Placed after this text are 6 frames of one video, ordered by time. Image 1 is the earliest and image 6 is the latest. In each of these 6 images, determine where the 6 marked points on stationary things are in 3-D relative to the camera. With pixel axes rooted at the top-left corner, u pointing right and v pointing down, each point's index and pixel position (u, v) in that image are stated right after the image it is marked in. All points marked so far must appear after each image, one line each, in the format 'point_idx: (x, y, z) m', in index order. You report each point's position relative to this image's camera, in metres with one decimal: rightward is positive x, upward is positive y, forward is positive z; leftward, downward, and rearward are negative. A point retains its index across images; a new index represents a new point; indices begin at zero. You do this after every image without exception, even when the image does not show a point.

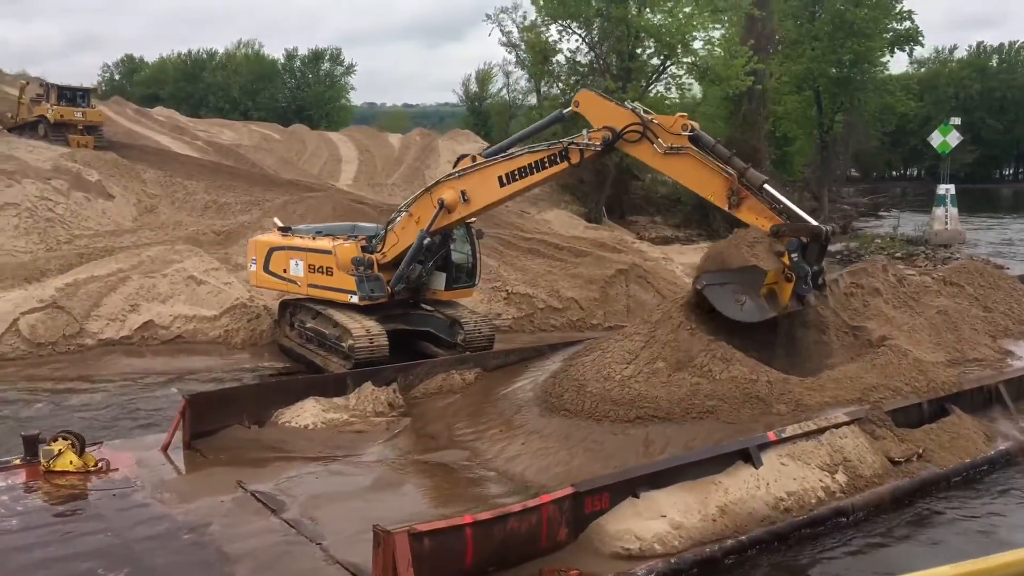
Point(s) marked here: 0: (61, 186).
0: (-8.0, +1.8, +16.0) m
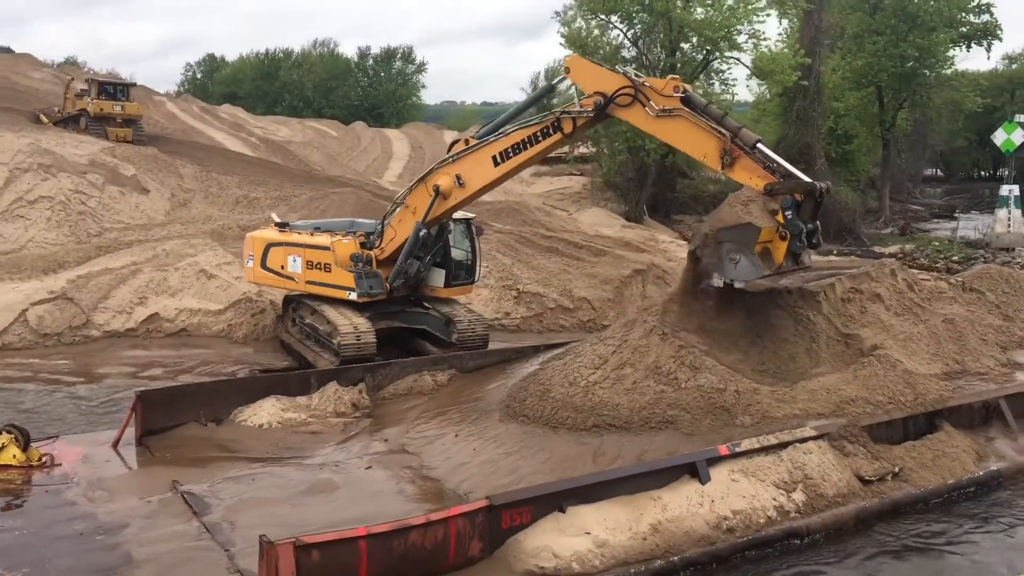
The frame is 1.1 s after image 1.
0: (-7.5, +1.9, +16.3) m
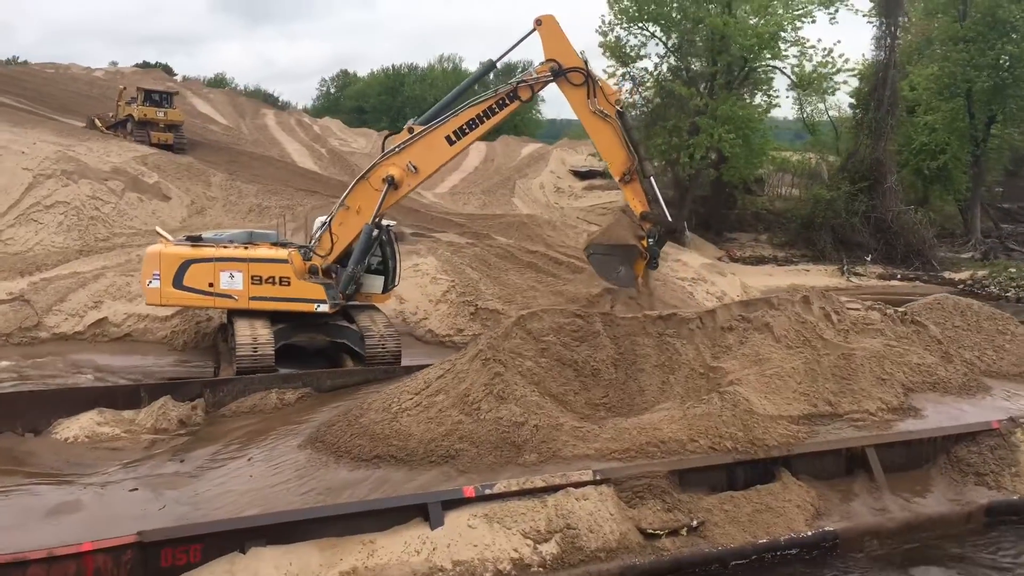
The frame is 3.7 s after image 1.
0: (-7.4, +1.9, +16.8) m
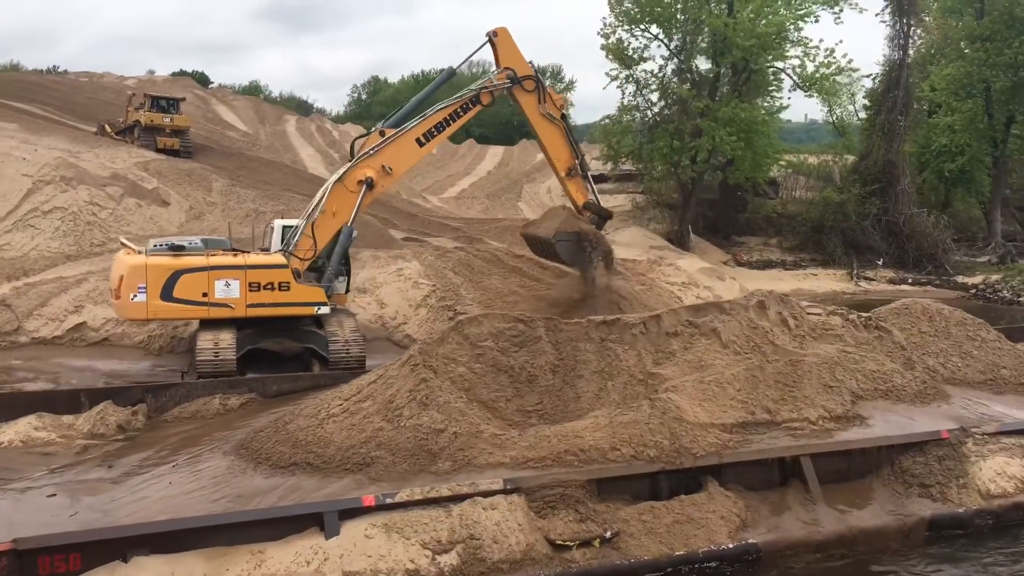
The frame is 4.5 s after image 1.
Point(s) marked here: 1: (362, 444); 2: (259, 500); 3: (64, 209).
0: (-7.4, +1.8, +17.0) m
1: (-0.9, -0.9, +5.3) m
2: (-1.4, -1.2, +4.9) m
3: (-7.9, +1.4, +15.9) m
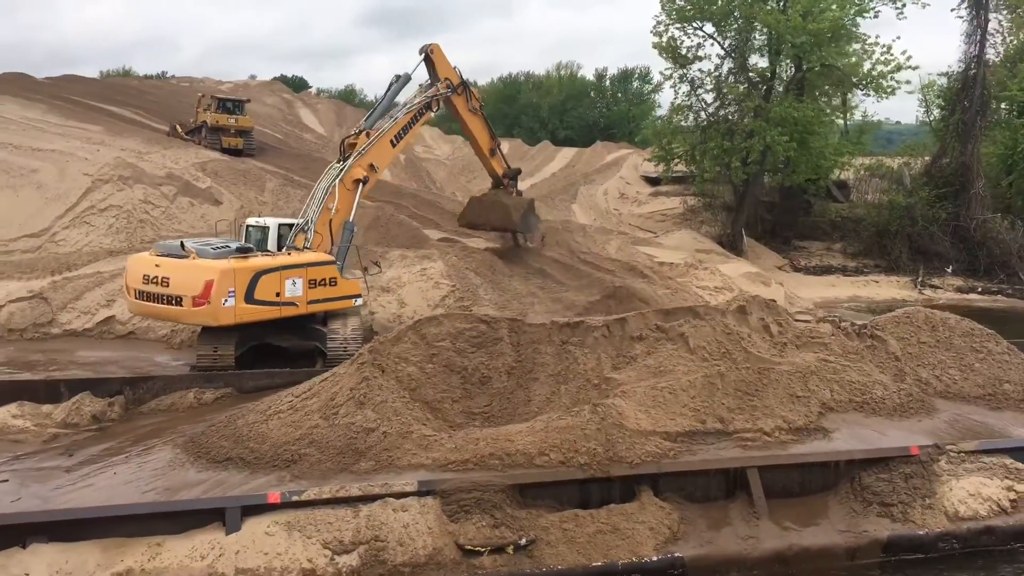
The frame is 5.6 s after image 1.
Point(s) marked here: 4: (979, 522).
0: (-6.6, +1.9, +17.6) m
1: (-1.3, -0.9, +5.3) m
2: (-1.8, -1.1, +5.0) m
3: (-7.2, +1.5, +16.5) m
4: (+2.7, -1.3, +5.2) m
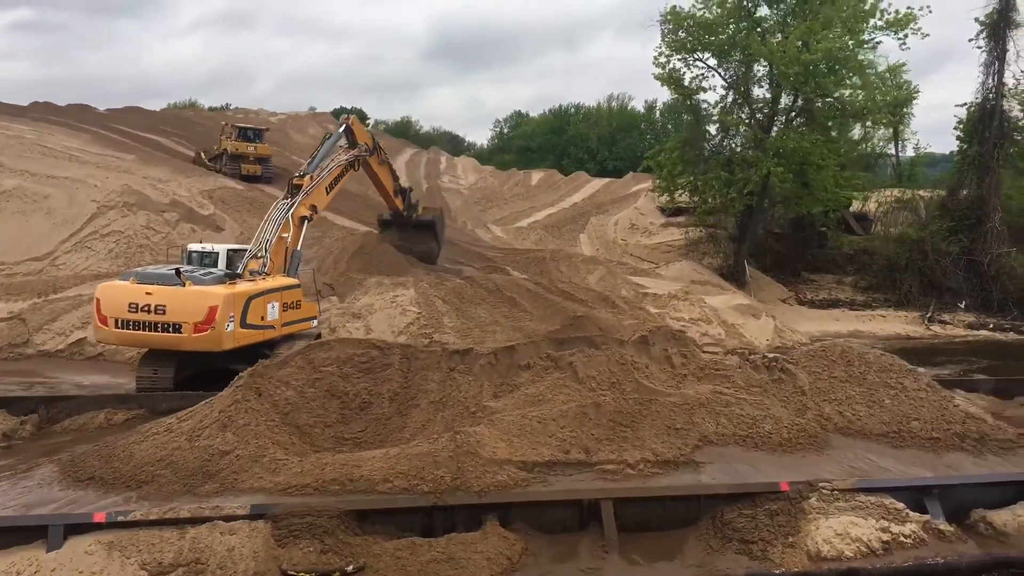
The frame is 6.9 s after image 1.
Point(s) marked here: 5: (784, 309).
0: (-6.8, +1.4, +18.0) m
1: (-2.1, -1.0, +5.3) m
2: (-2.7, -1.3, +5.1) m
3: (-7.4, +1.0, +17.0) m
4: (+1.8, -1.5, +5.0) m
5: (+5.8, -0.4, +19.0) m
